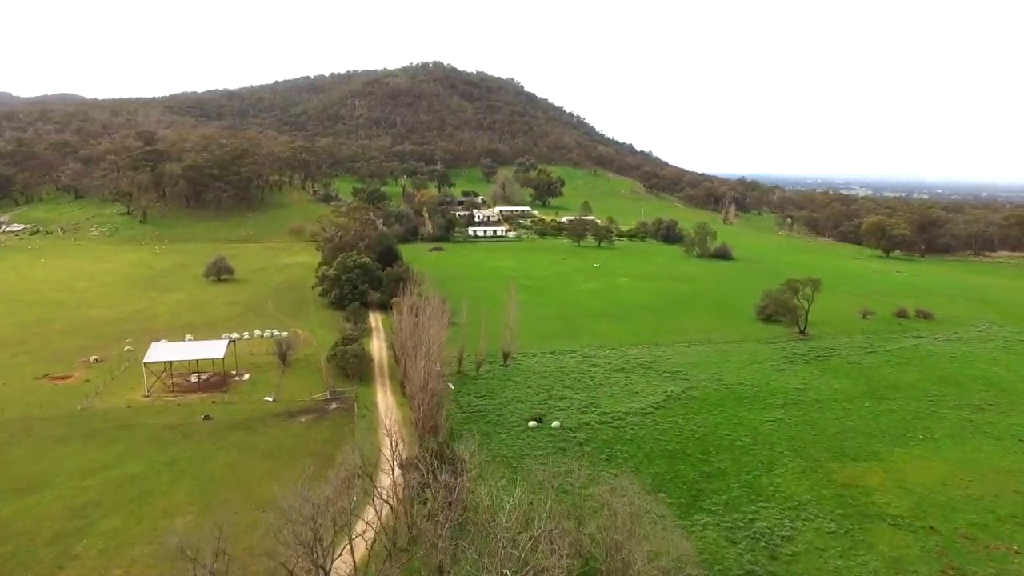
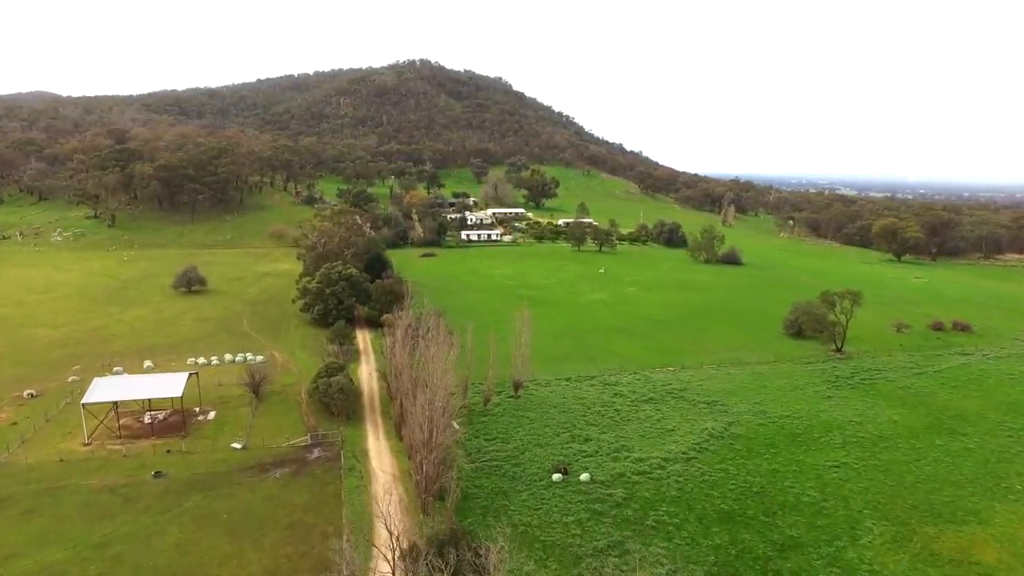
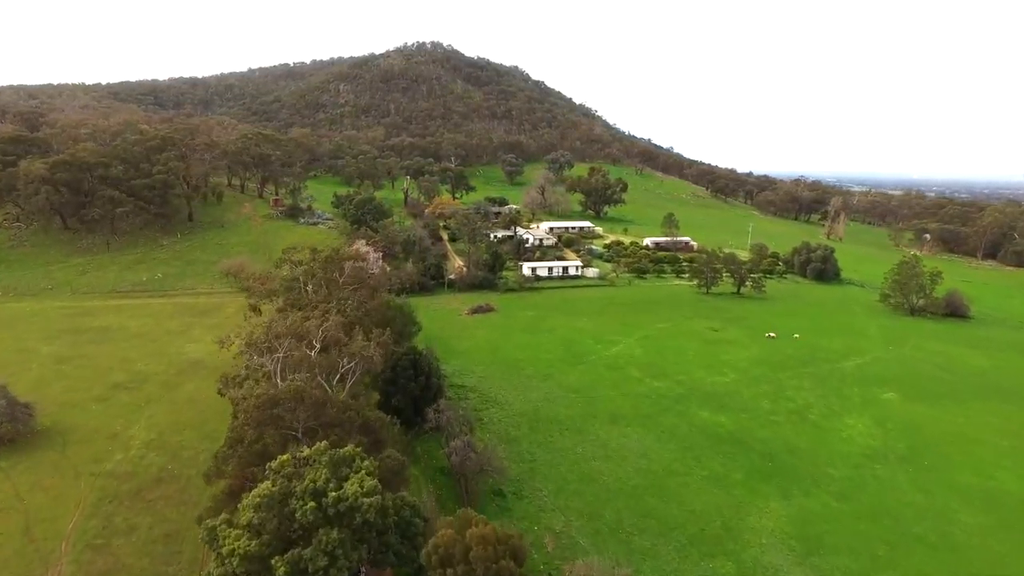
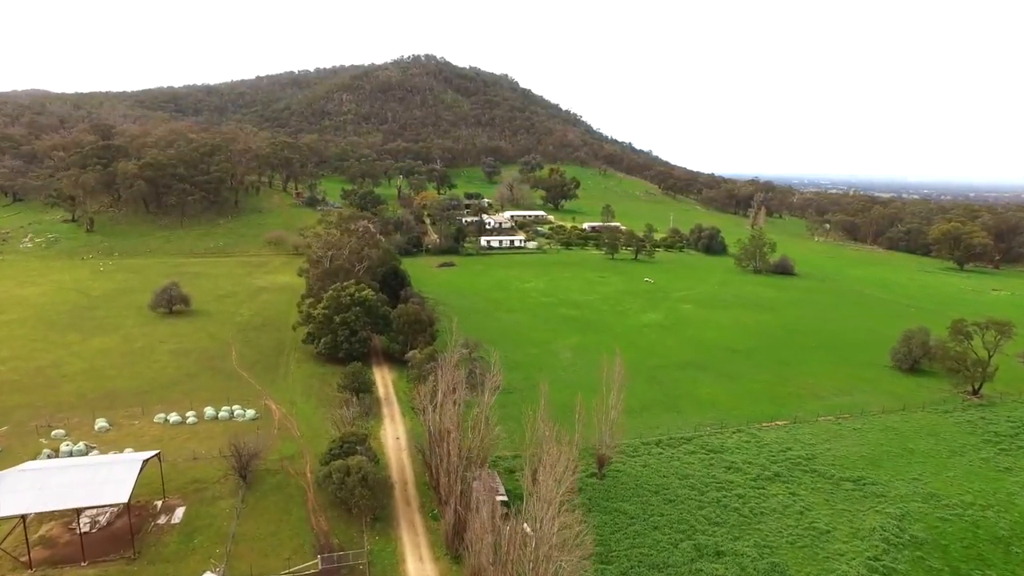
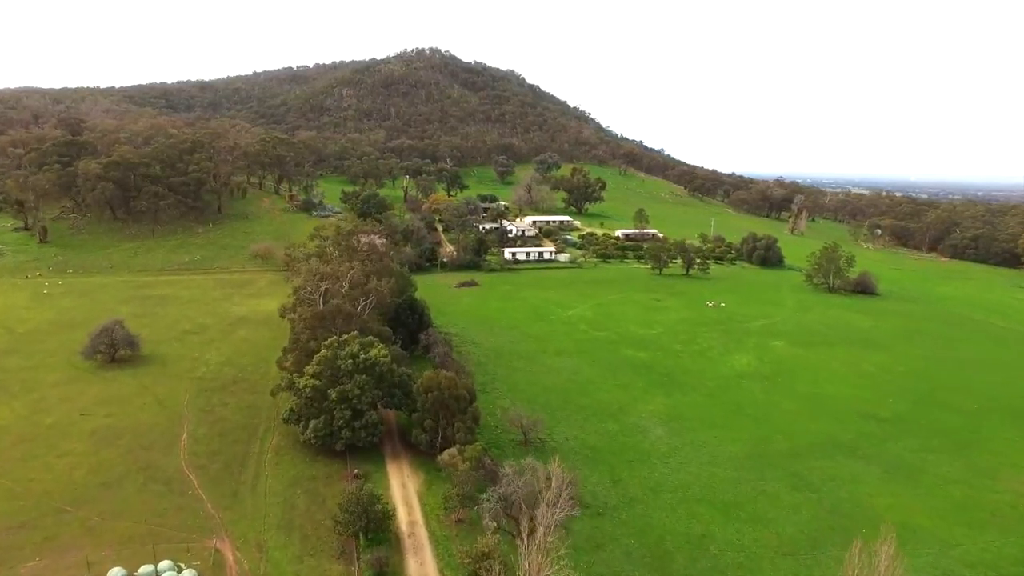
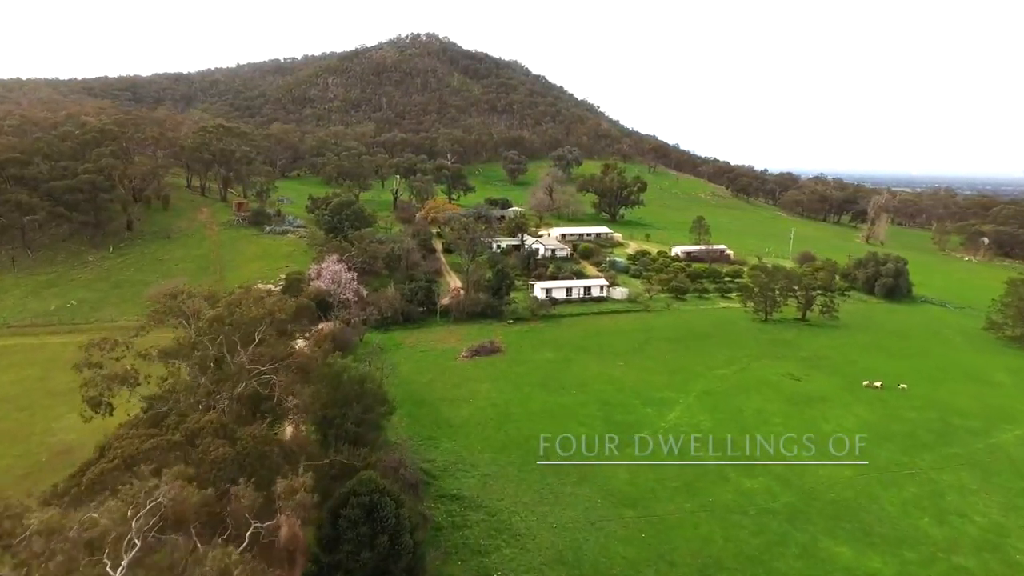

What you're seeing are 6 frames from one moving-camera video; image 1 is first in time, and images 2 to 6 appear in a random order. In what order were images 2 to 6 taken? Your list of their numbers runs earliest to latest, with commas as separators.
2, 4, 5, 3, 6
